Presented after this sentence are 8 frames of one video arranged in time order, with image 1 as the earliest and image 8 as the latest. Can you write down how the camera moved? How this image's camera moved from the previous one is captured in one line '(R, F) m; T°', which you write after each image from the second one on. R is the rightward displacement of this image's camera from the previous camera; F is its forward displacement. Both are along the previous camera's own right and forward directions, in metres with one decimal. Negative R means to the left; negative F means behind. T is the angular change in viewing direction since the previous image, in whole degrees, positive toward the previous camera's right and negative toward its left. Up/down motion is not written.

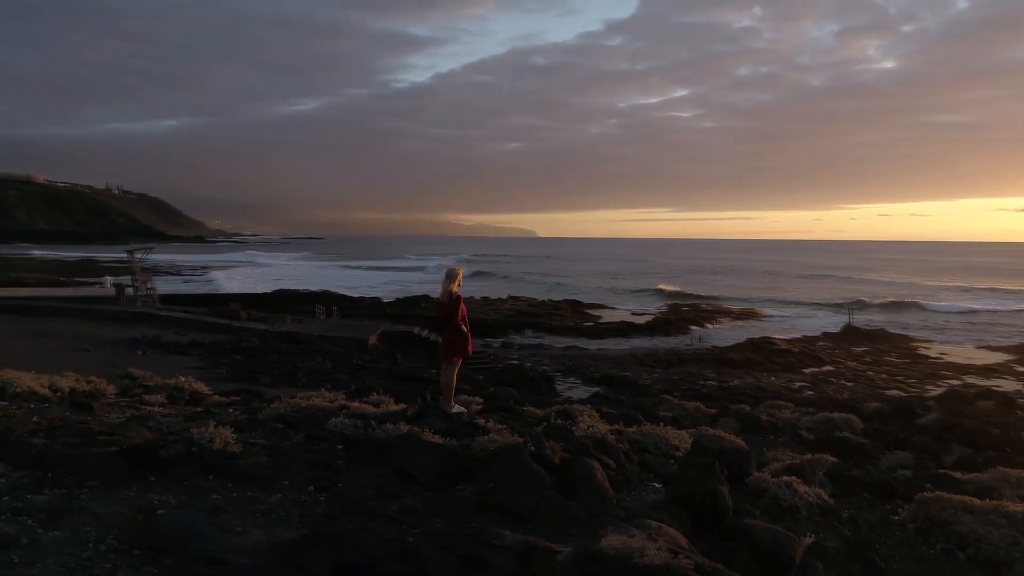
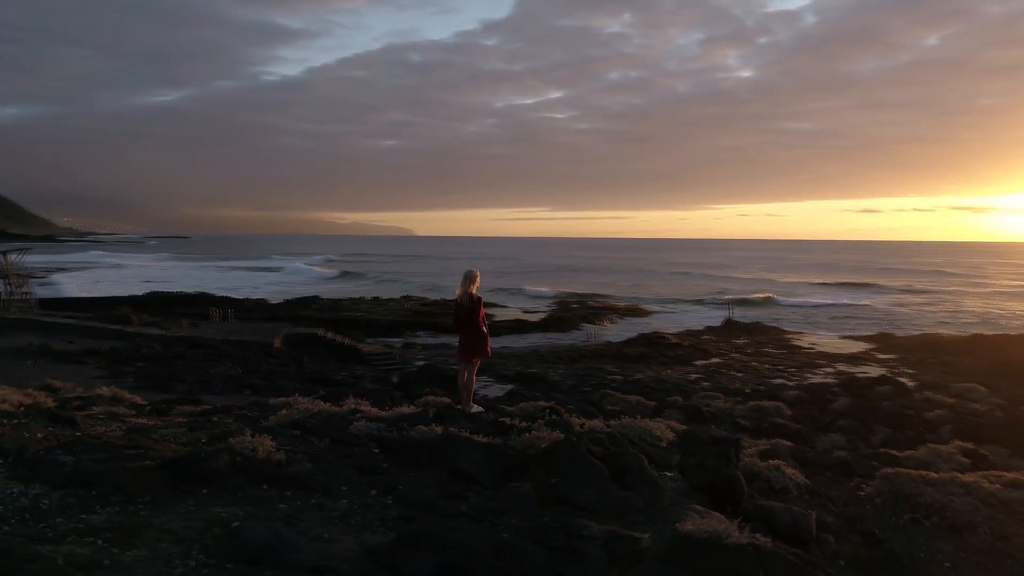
(-1.1, -0.1) m; +9°
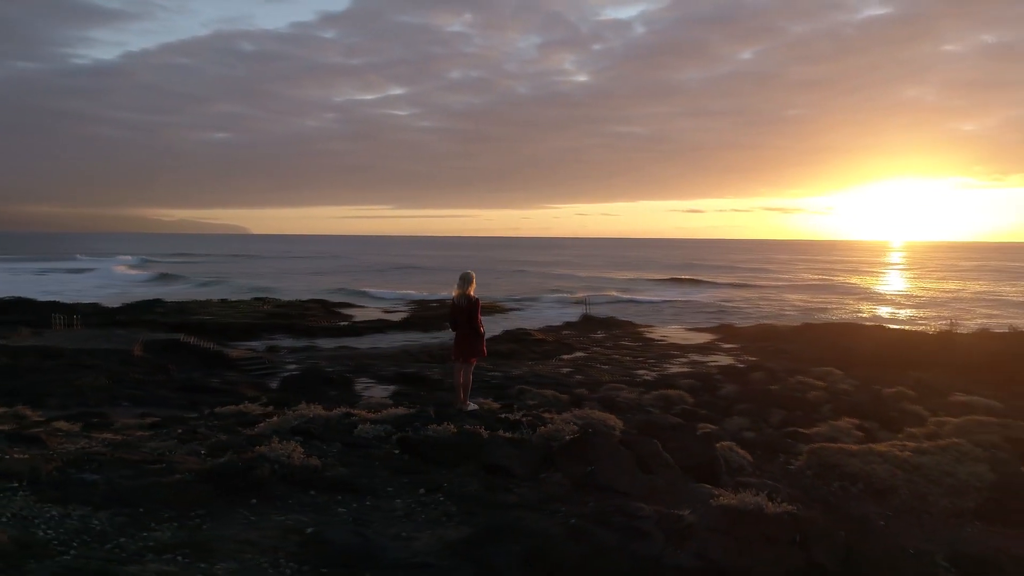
(-1.3, -0.1) m; +11°
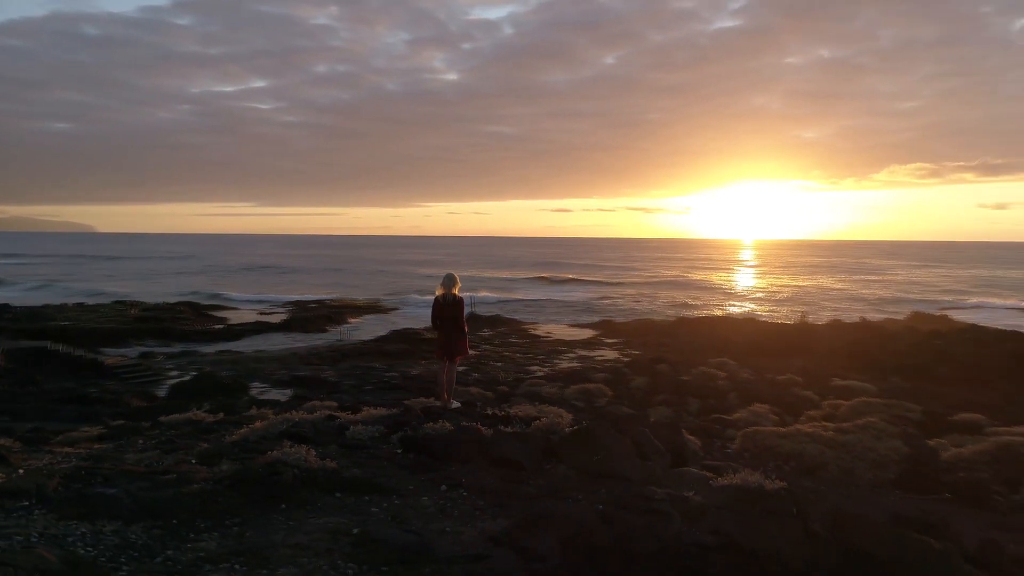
(-1.0, -0.1) m; +9°
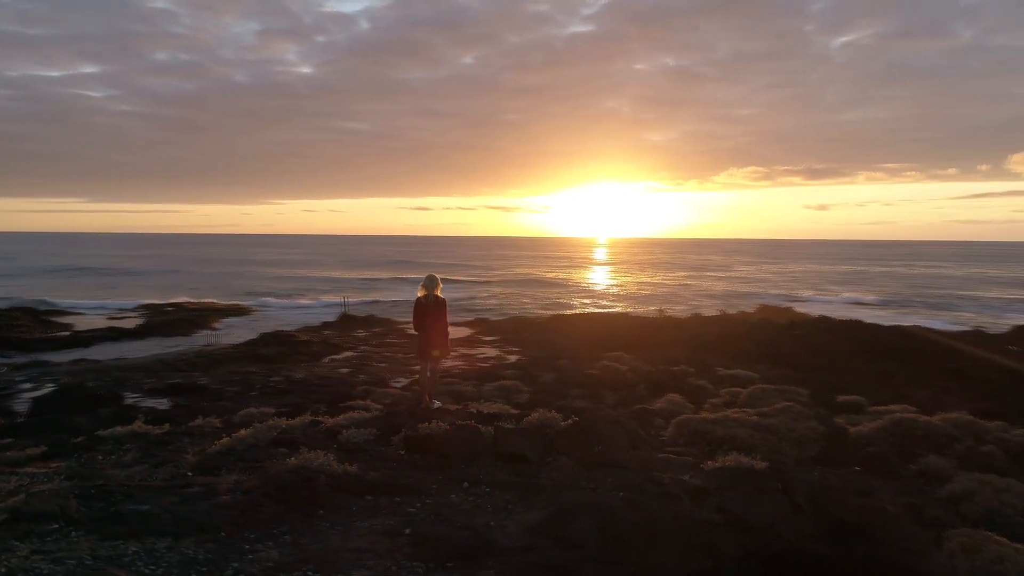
(-1.0, -0.1) m; +10°
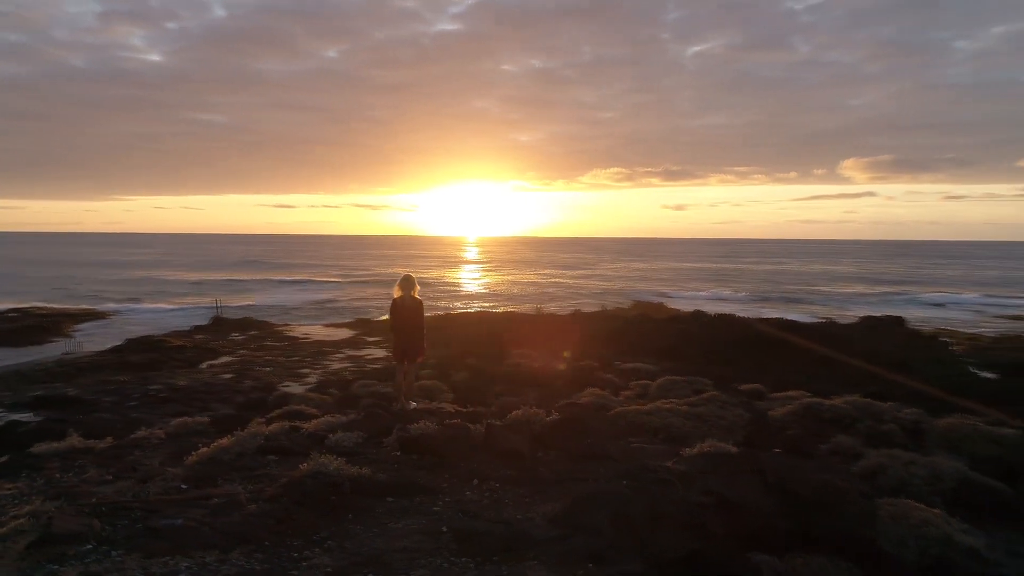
(-0.9, -0.1) m; +10°
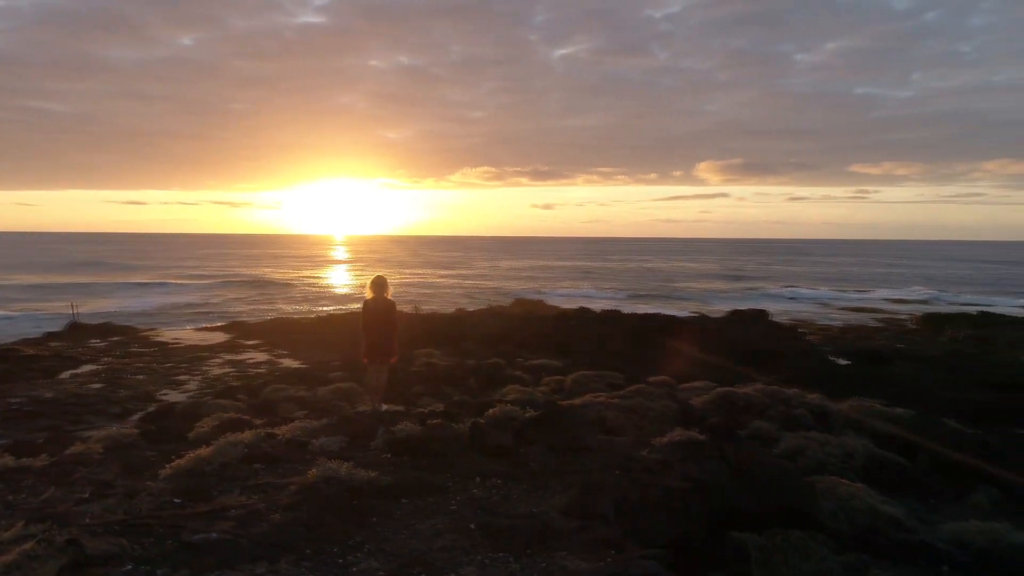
(-0.9, 0.0) m; +10°
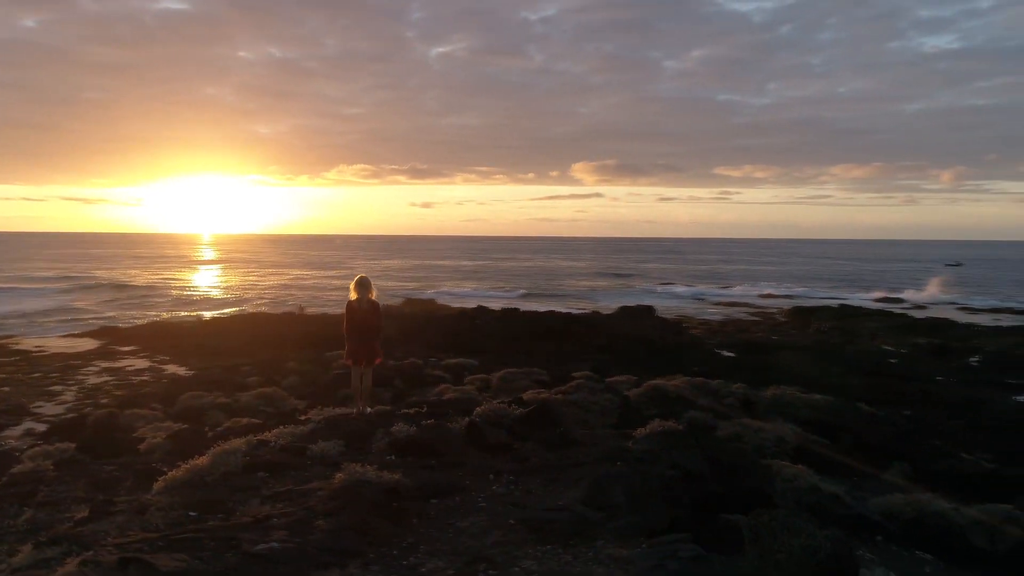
(-0.9, 0.0) m; +9°
